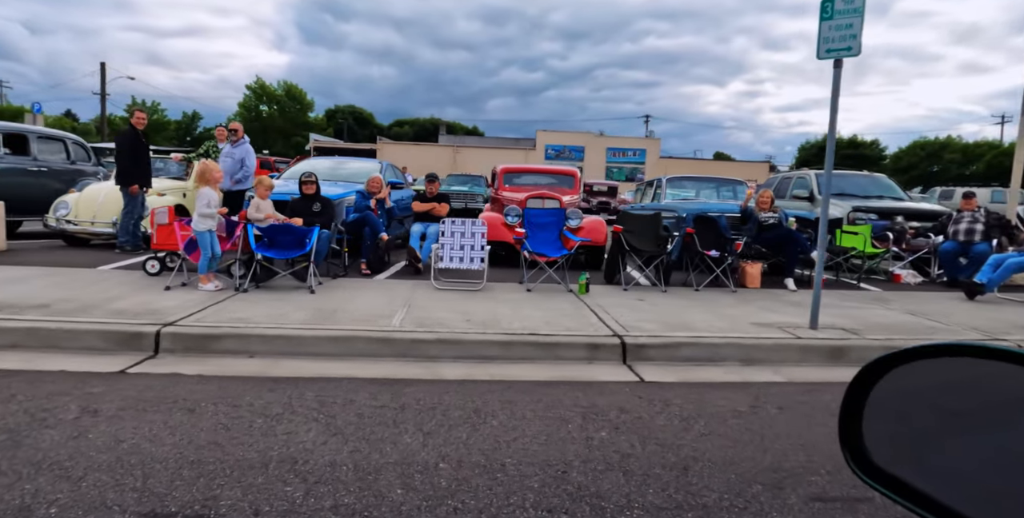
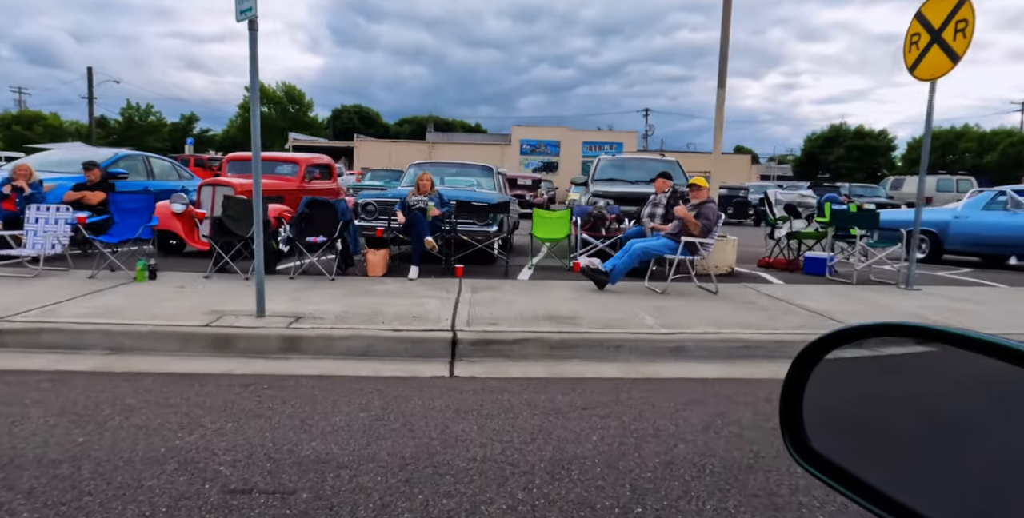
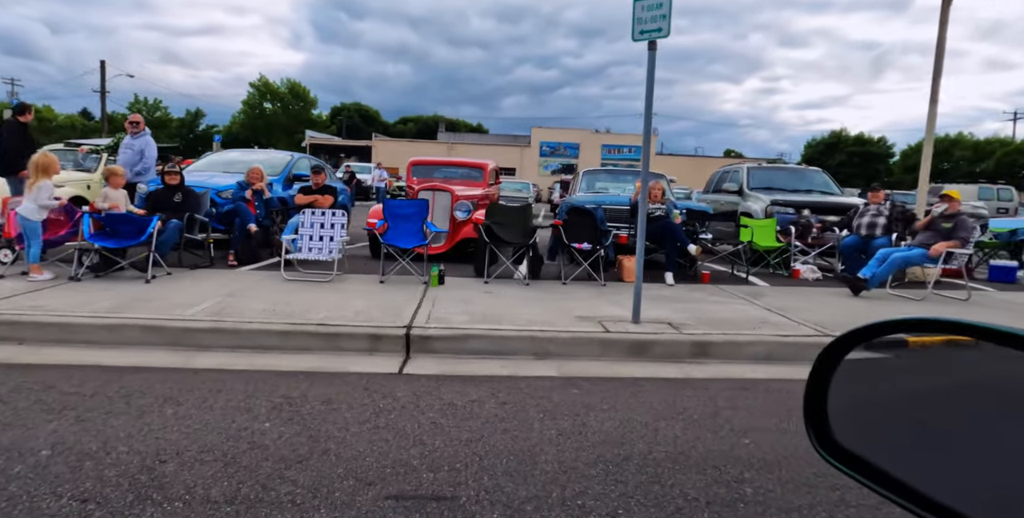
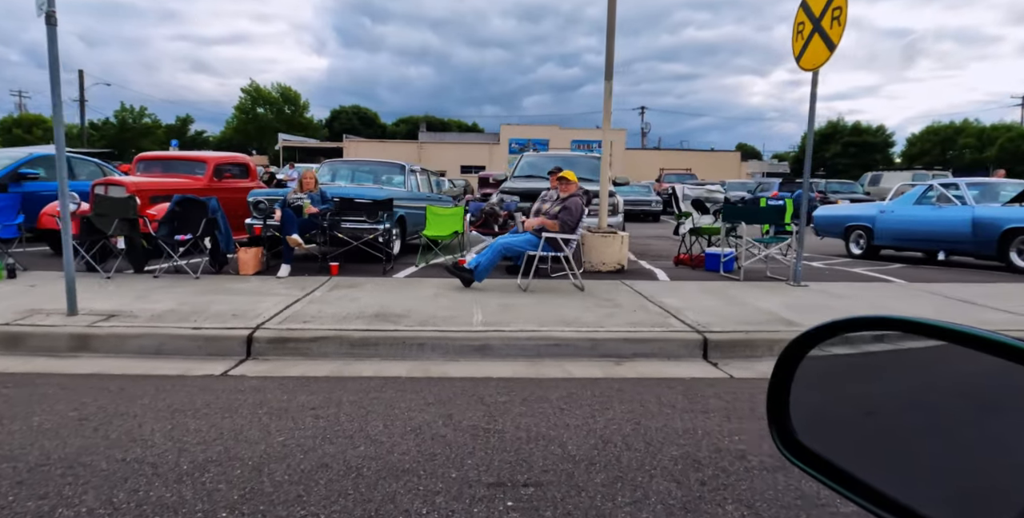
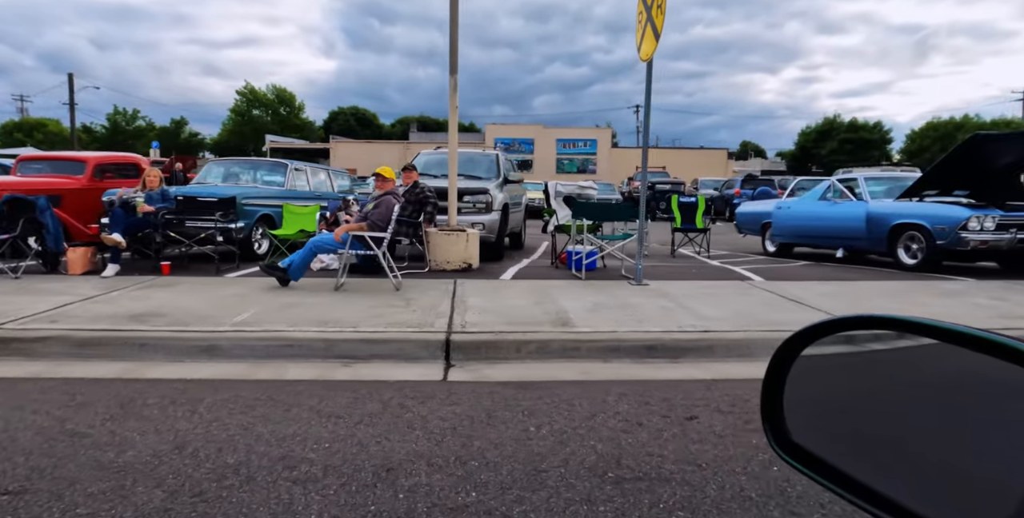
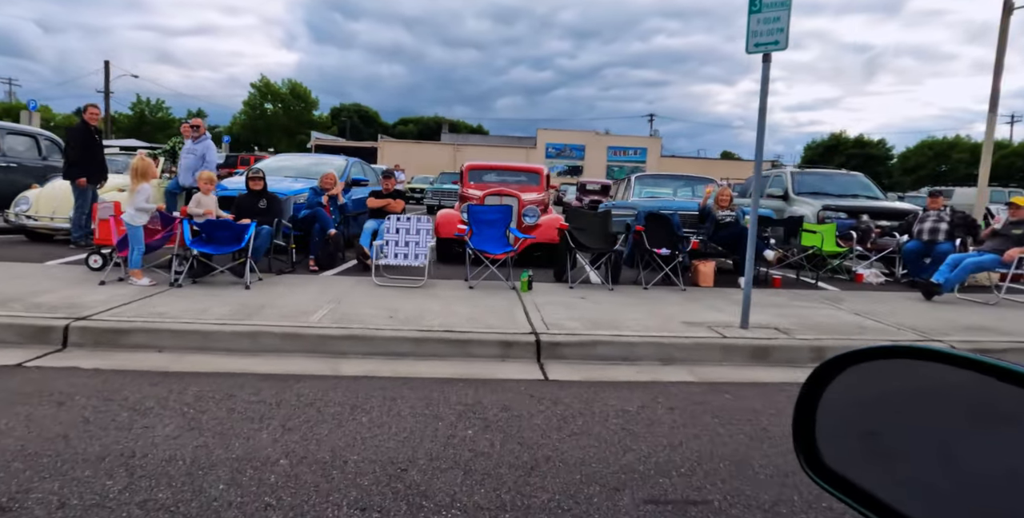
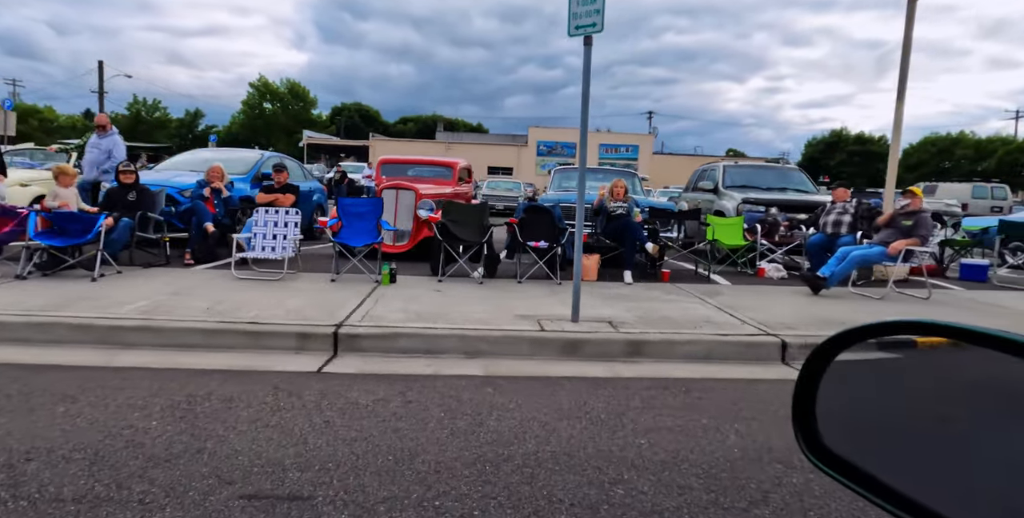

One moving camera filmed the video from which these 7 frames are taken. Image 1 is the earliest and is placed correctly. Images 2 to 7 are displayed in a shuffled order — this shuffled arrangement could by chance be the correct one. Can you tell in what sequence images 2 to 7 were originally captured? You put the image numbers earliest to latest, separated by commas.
6, 3, 7, 2, 4, 5
